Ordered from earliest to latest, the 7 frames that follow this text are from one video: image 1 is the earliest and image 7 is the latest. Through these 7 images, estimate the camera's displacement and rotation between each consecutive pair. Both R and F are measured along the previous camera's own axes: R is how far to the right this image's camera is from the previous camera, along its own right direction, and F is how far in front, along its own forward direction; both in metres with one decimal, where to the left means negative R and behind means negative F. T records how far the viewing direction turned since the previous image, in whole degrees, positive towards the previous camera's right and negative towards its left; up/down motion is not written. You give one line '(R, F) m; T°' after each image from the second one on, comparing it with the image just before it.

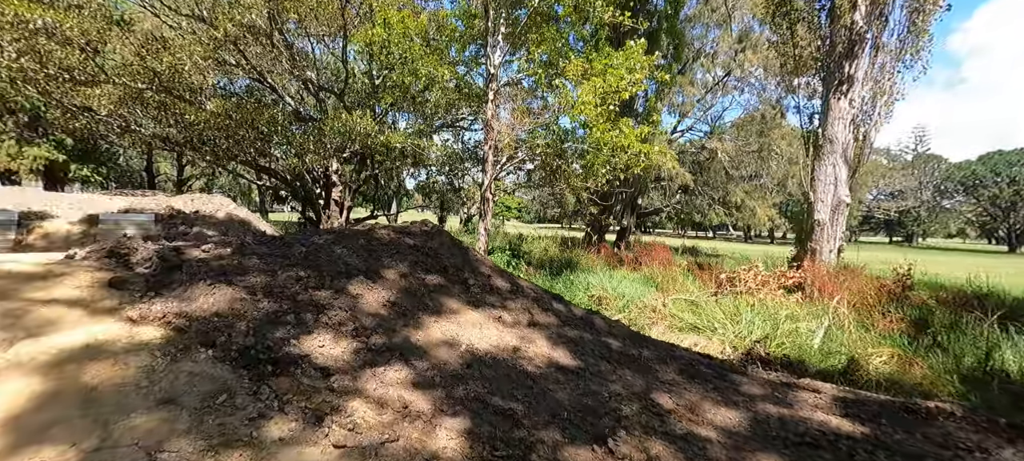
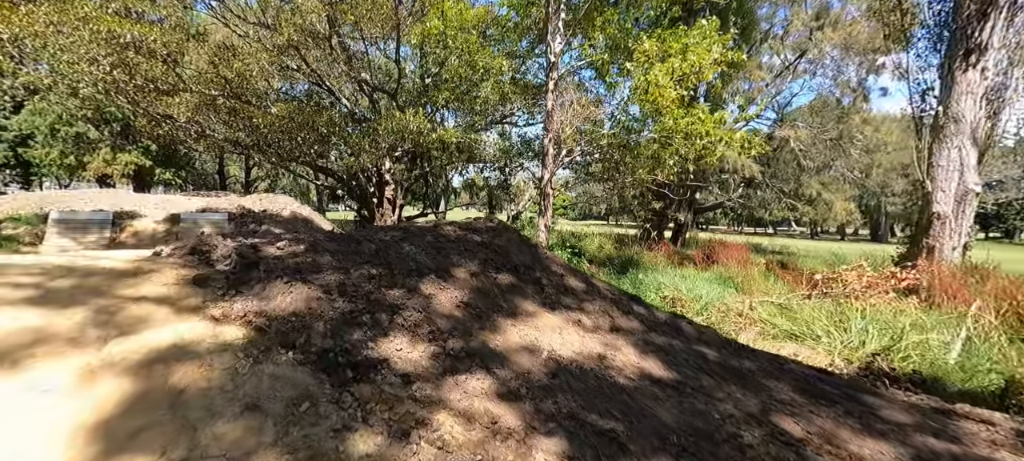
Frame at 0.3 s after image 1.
(-0.2, +0.2) m; -6°
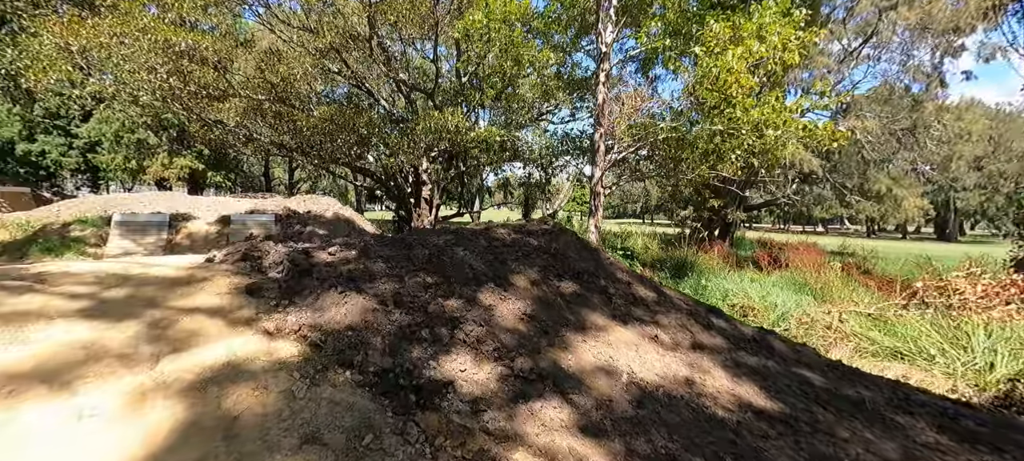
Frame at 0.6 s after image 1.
(-0.2, +0.2) m; -4°
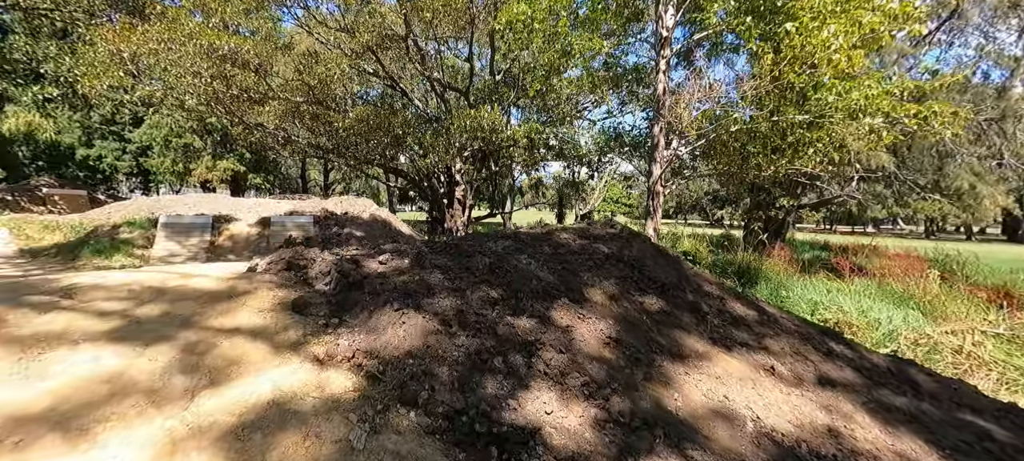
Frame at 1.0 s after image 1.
(-0.2, +0.3) m; -4°
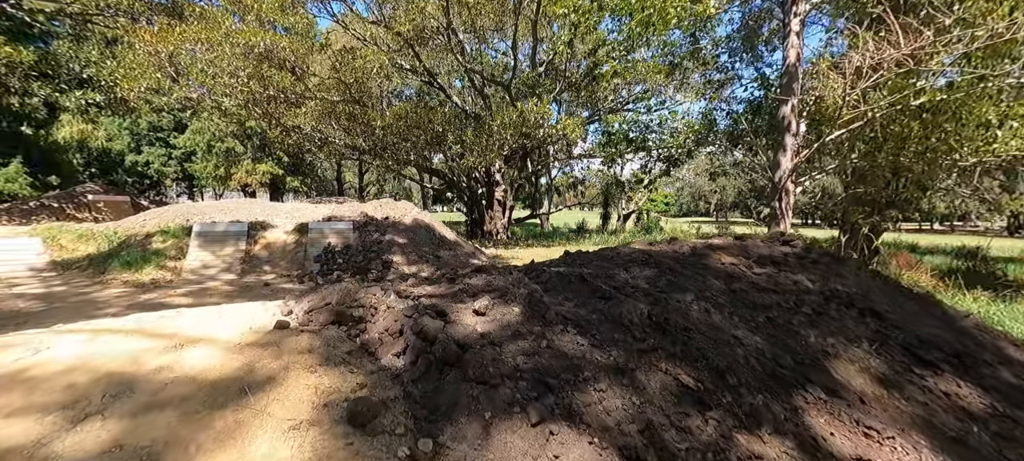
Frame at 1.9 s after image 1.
(-0.5, +0.8) m; -4°
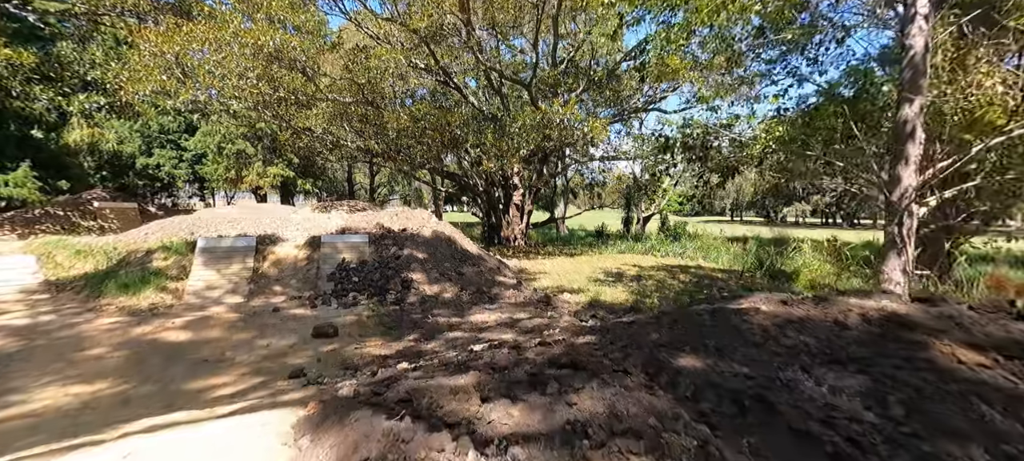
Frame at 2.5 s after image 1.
(-0.3, +0.6) m; -1°
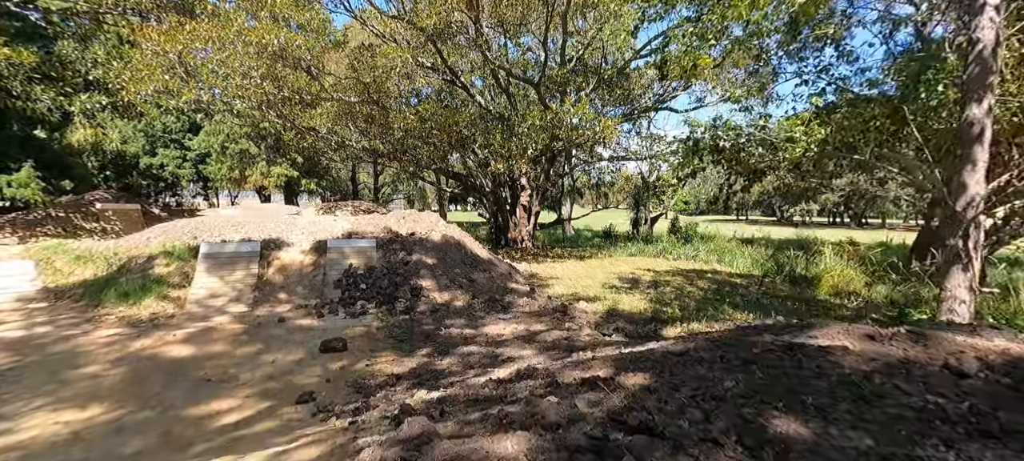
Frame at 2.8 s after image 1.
(-0.2, +0.2) m; 0°
